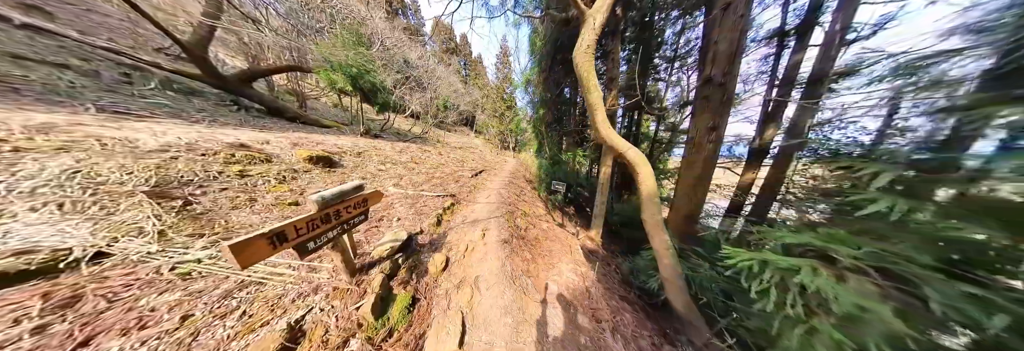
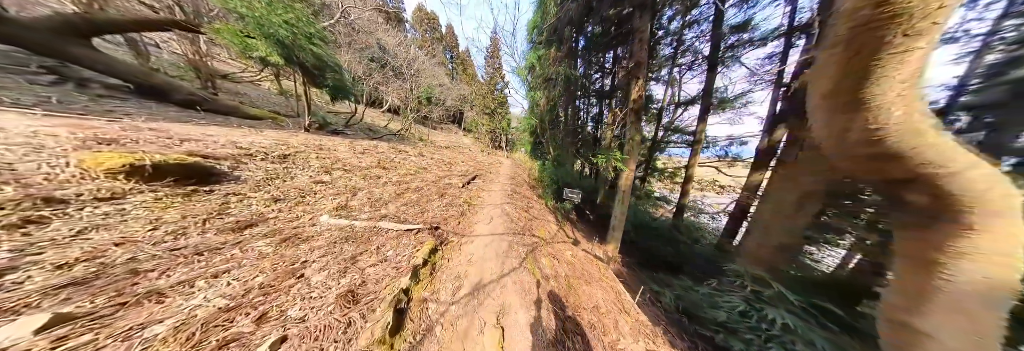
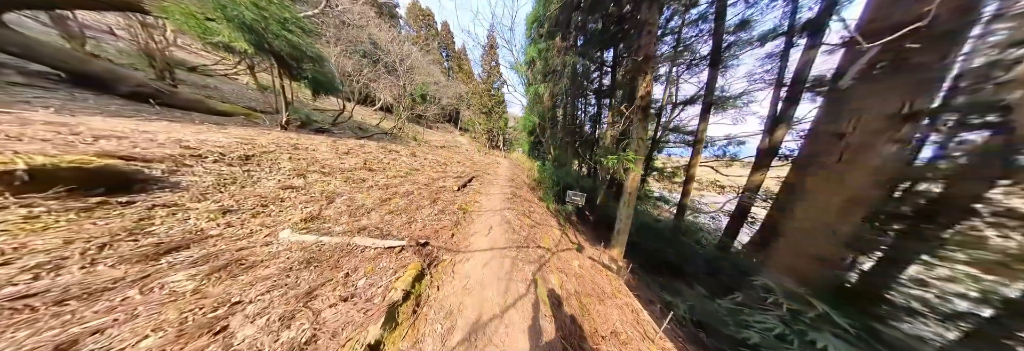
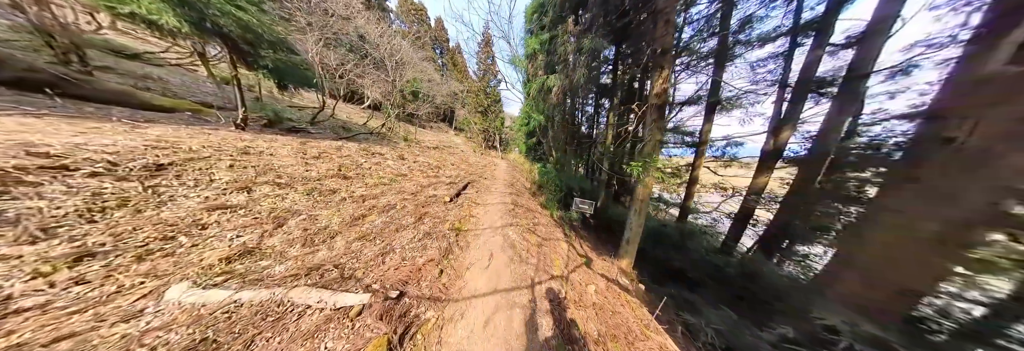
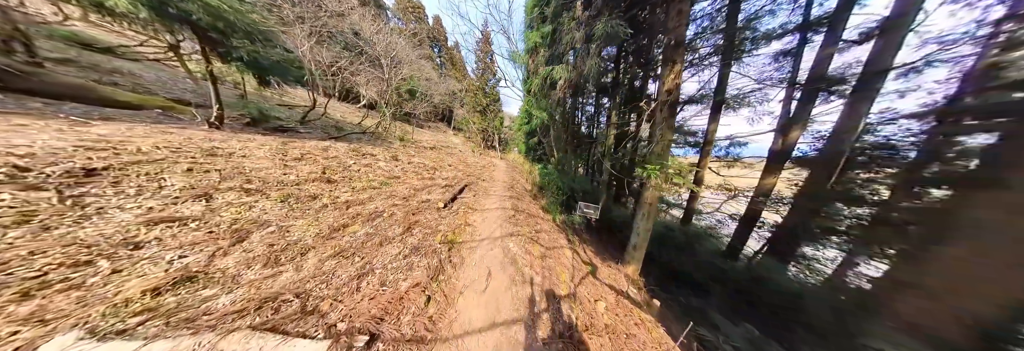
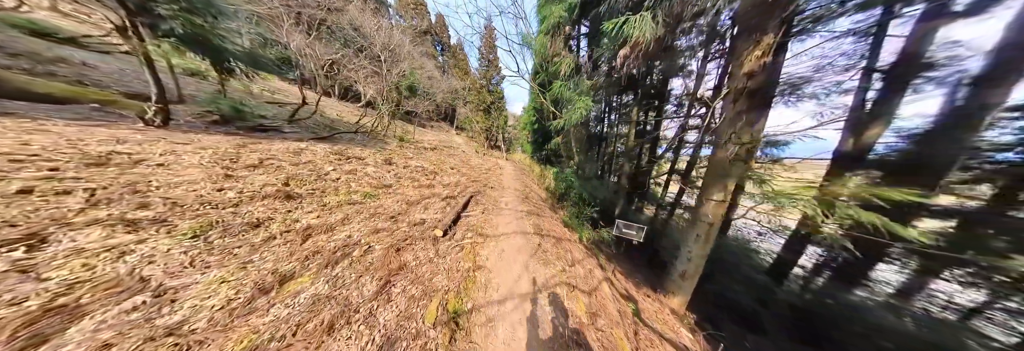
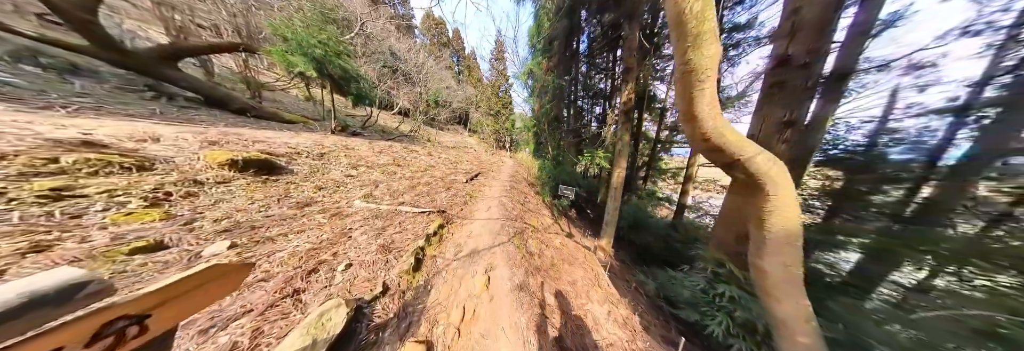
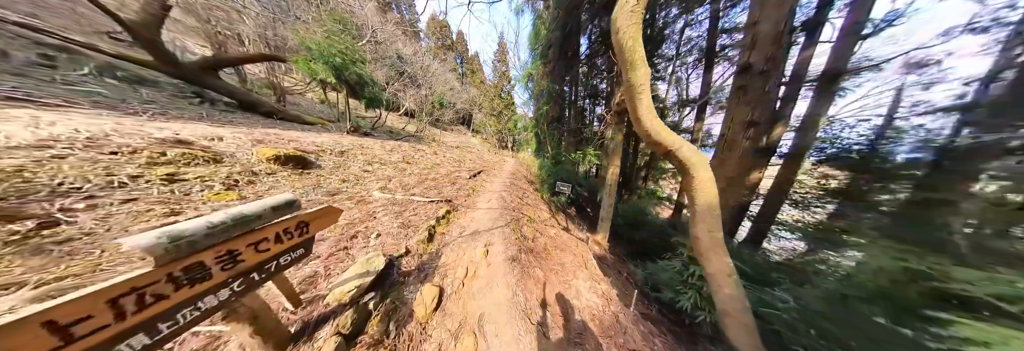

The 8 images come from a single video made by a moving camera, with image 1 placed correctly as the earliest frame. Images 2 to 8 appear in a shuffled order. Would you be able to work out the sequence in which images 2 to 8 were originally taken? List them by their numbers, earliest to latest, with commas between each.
8, 7, 2, 3, 4, 5, 6
